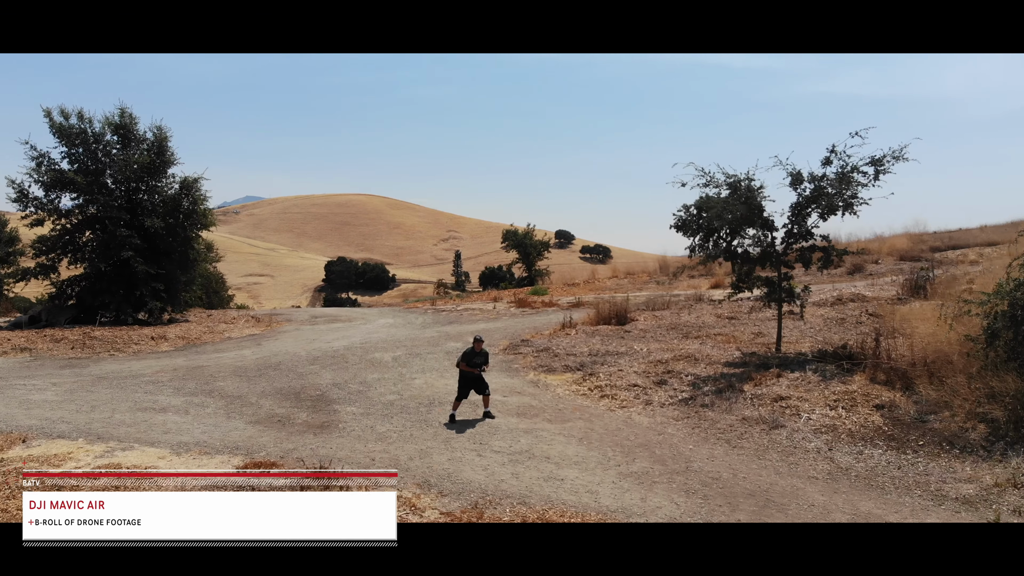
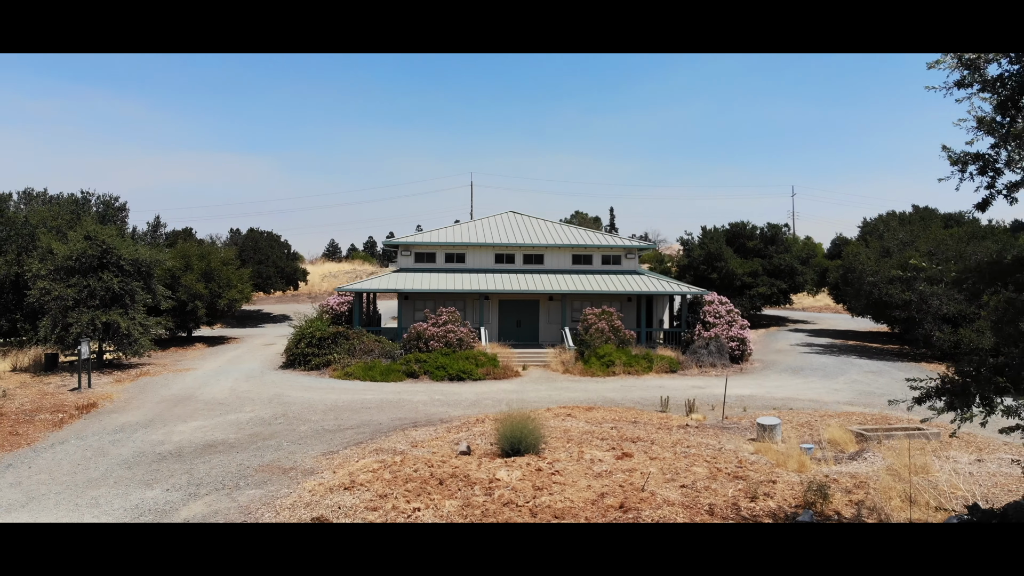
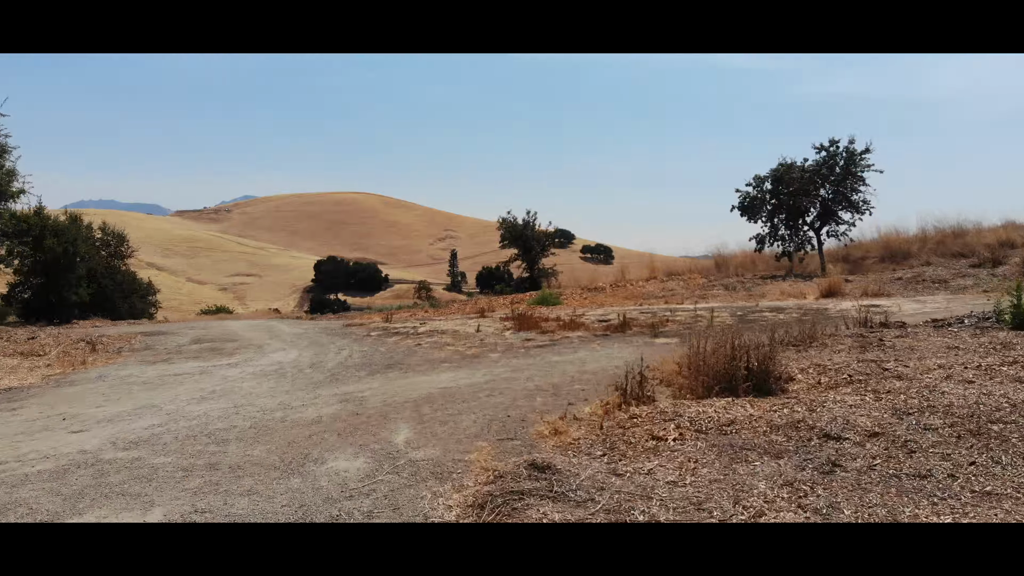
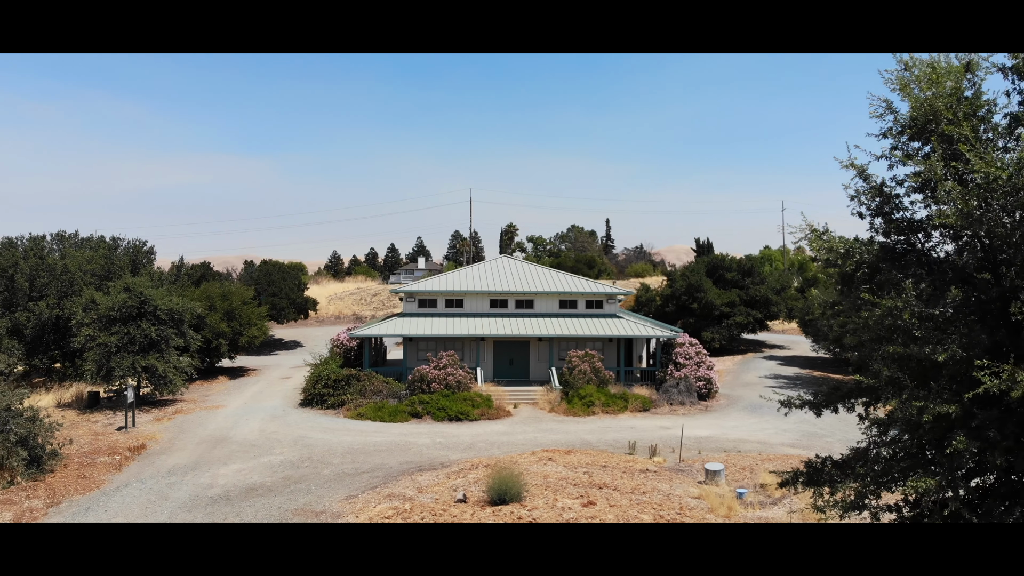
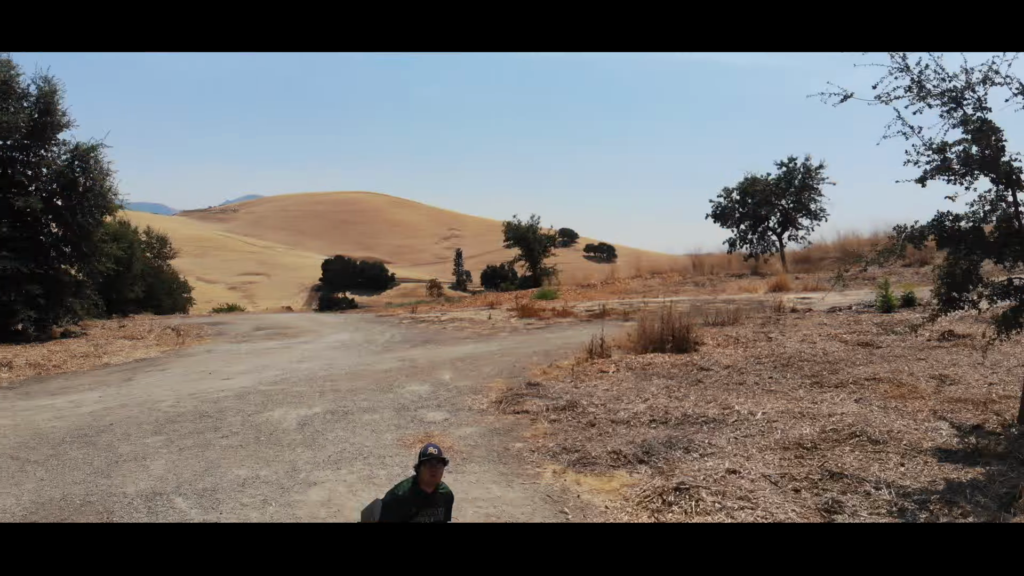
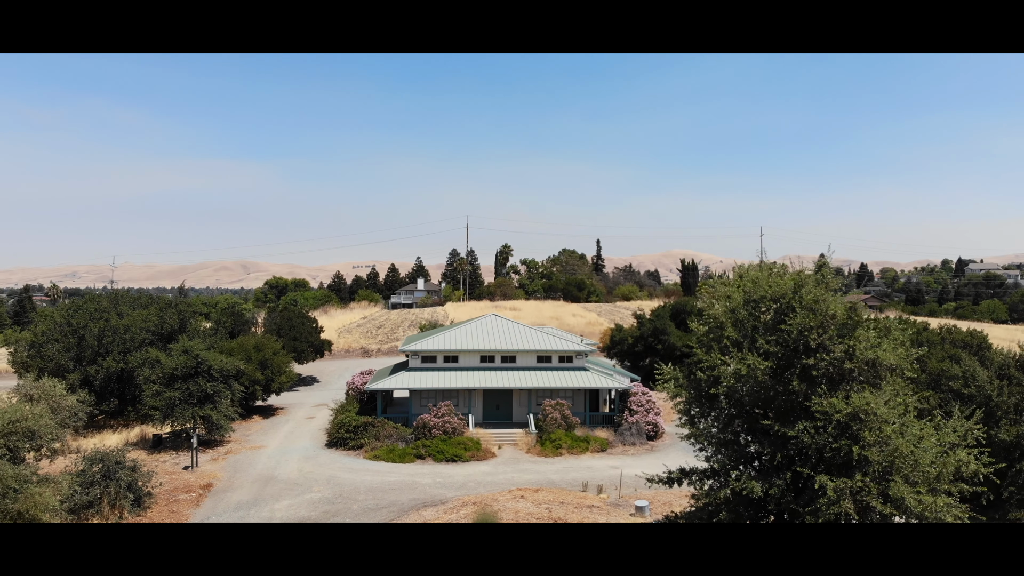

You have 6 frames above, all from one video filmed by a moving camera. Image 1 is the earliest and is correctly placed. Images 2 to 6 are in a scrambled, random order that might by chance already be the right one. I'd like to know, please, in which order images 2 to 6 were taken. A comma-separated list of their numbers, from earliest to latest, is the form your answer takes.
5, 3, 2, 4, 6
